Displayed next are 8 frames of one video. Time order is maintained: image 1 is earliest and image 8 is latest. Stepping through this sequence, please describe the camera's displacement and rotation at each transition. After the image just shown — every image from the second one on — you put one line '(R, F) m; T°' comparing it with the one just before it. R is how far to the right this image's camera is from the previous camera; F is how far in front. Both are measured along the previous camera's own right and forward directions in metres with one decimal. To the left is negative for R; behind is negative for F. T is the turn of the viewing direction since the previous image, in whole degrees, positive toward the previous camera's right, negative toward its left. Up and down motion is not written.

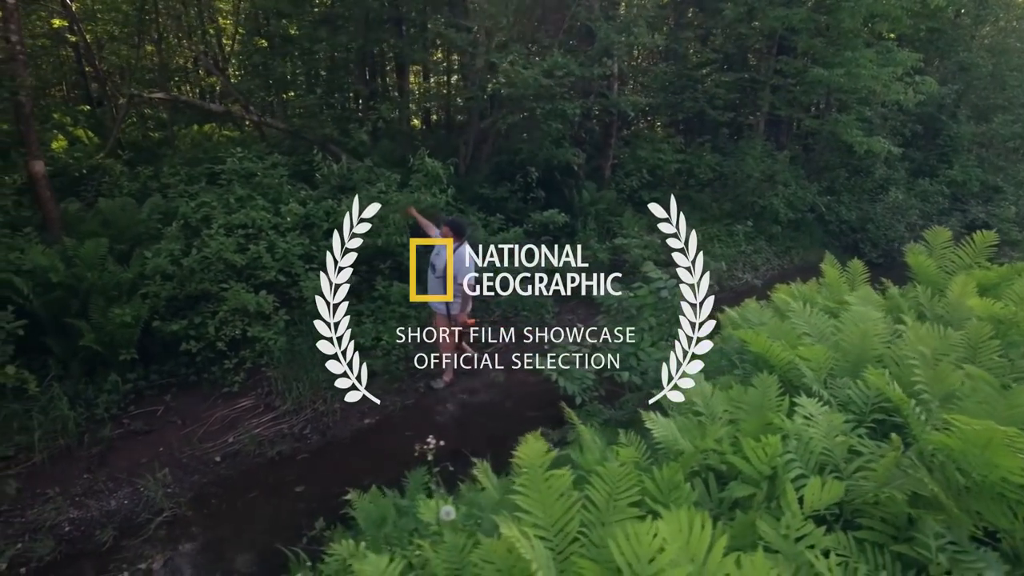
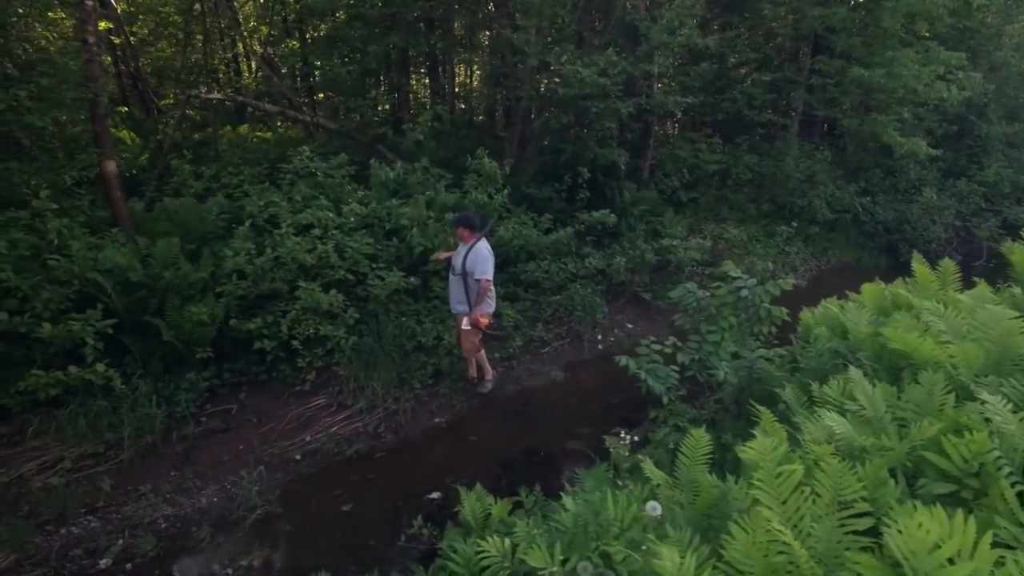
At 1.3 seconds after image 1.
(-0.8, 0.0) m; -1°
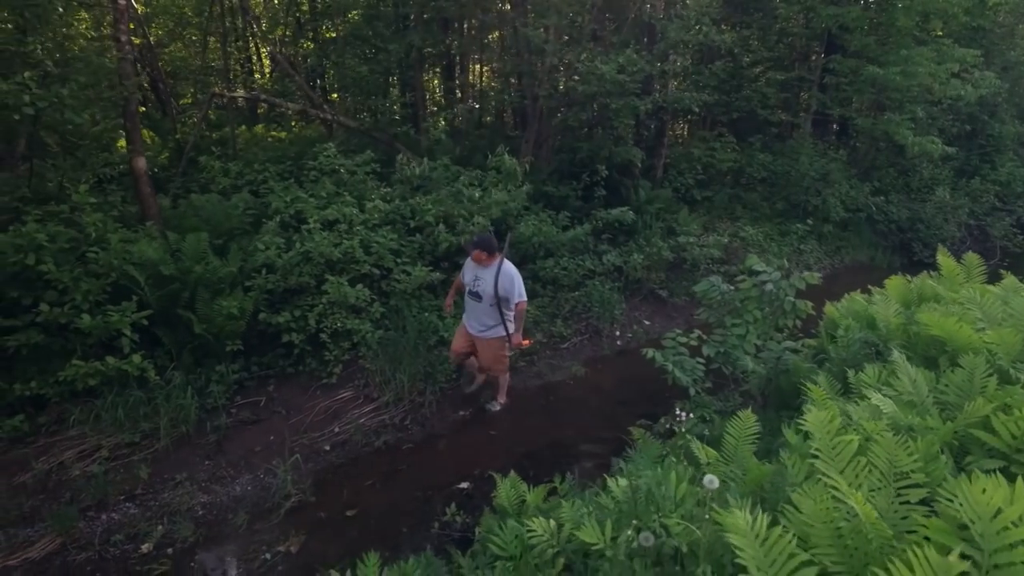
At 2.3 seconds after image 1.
(-0.2, -0.1) m; 0°
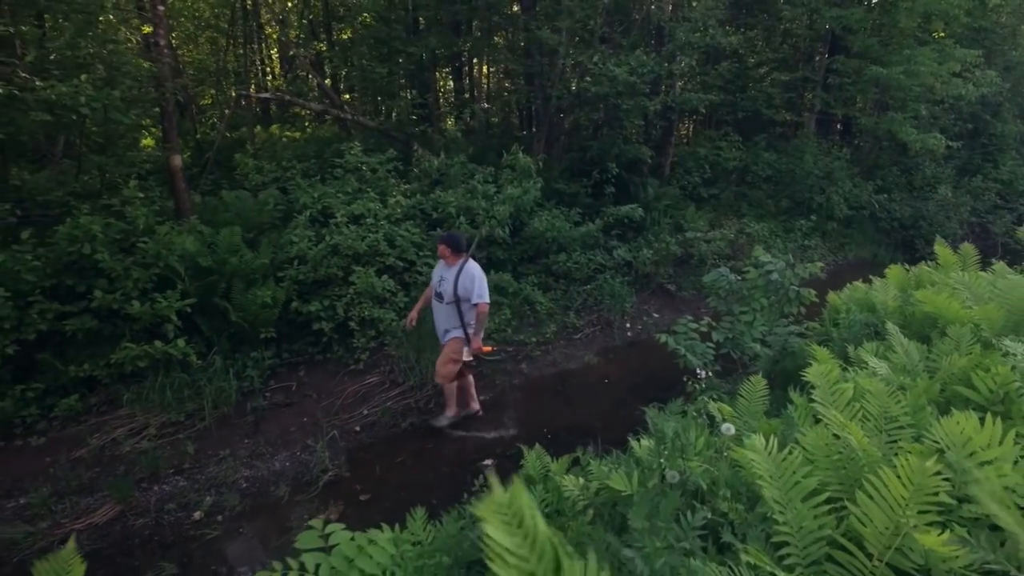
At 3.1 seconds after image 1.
(-0.2, -0.4) m; 0°
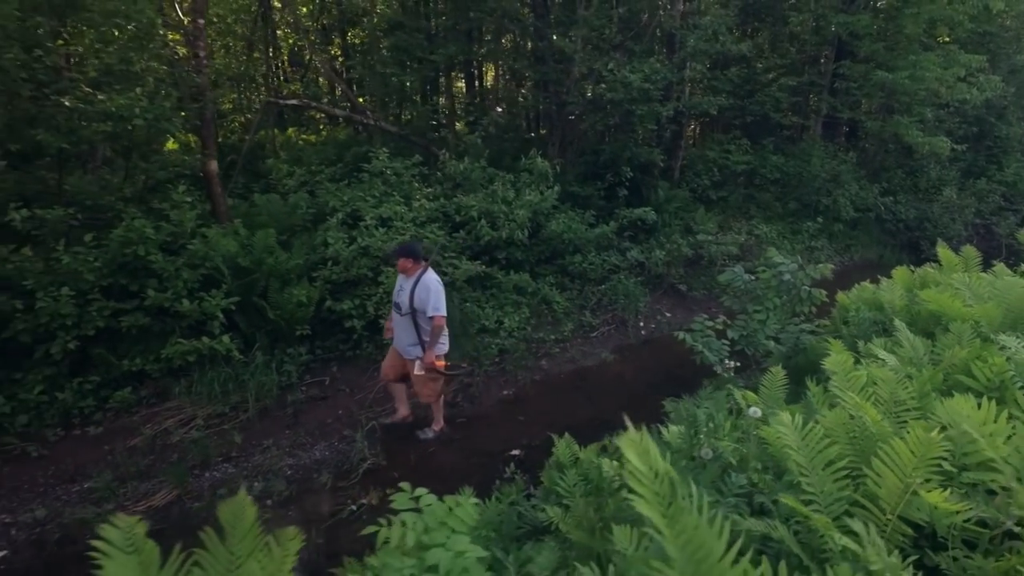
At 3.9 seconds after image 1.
(-0.3, -0.4) m; 0°
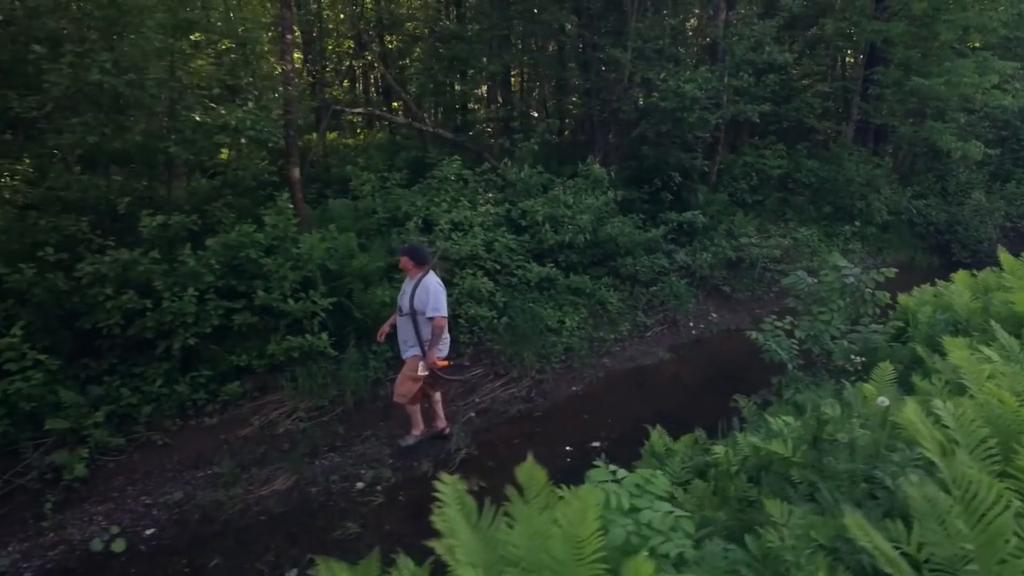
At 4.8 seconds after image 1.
(-0.9, -0.5) m; -1°
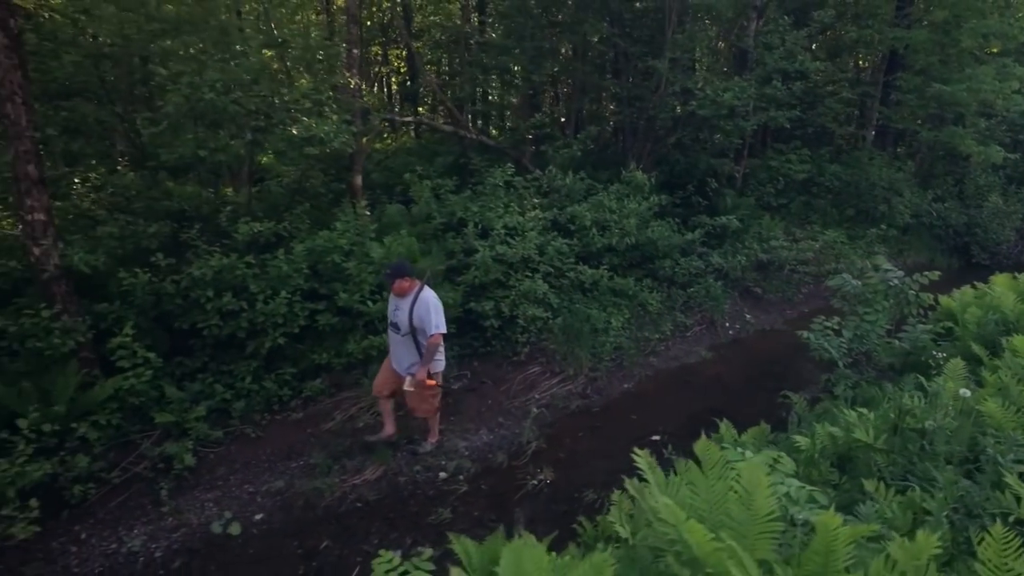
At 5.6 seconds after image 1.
(-0.8, -0.4) m; 0°
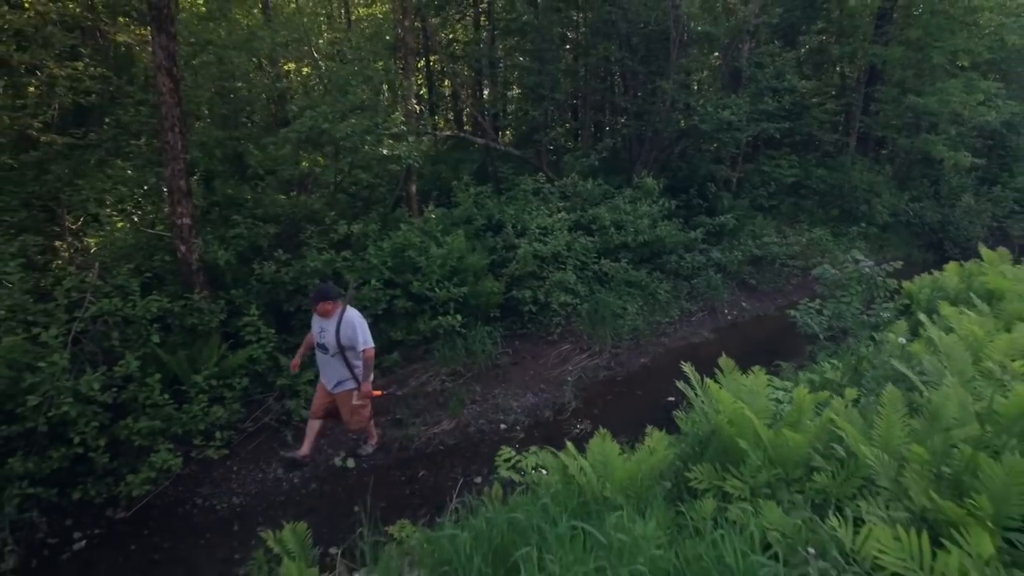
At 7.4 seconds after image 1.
(-0.7, -1.7) m; +1°
